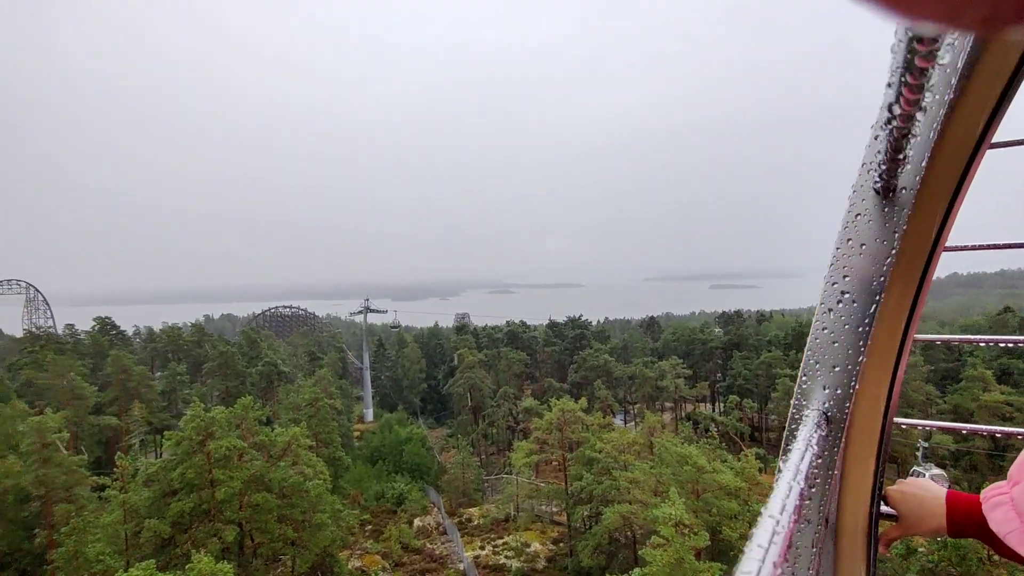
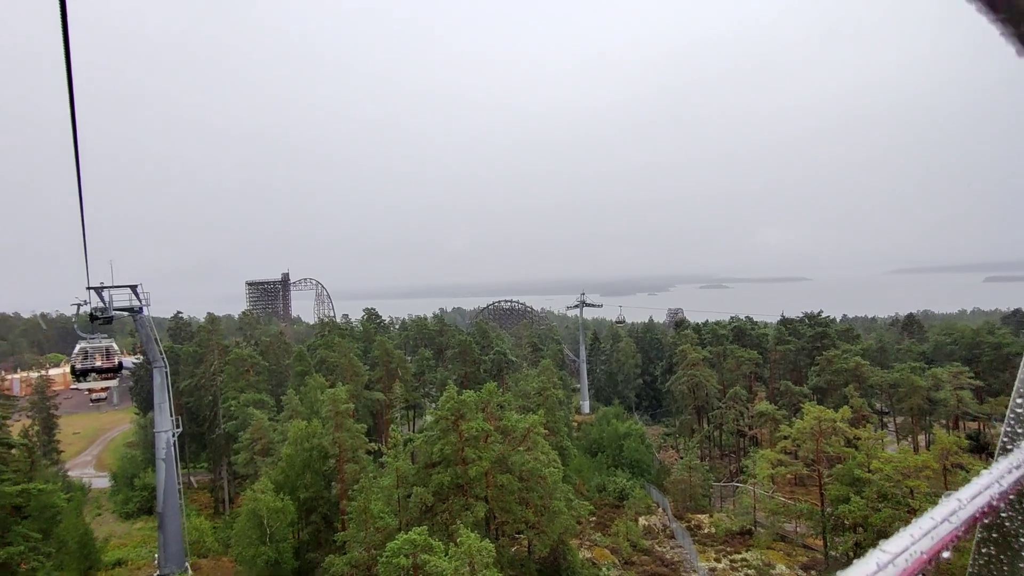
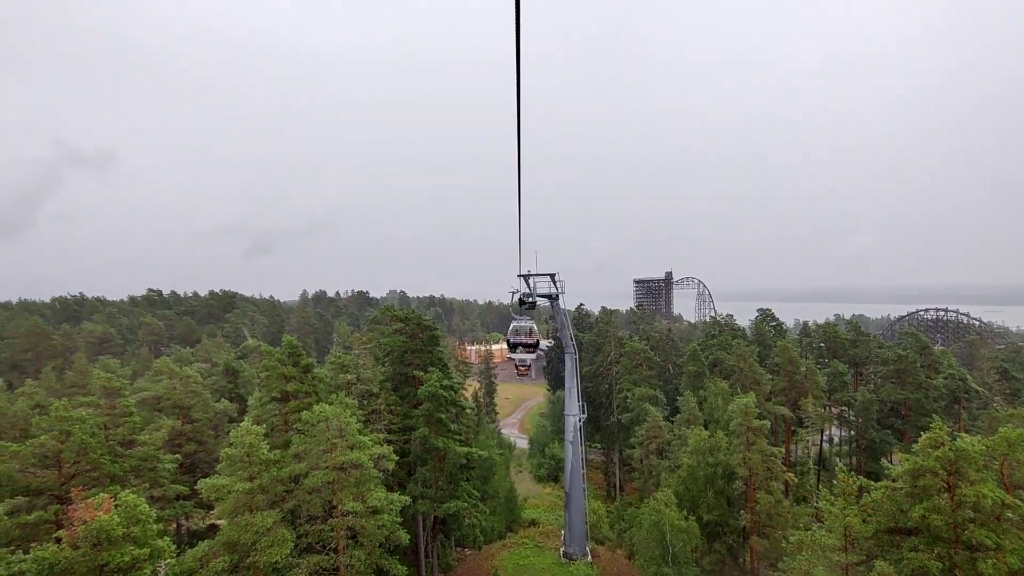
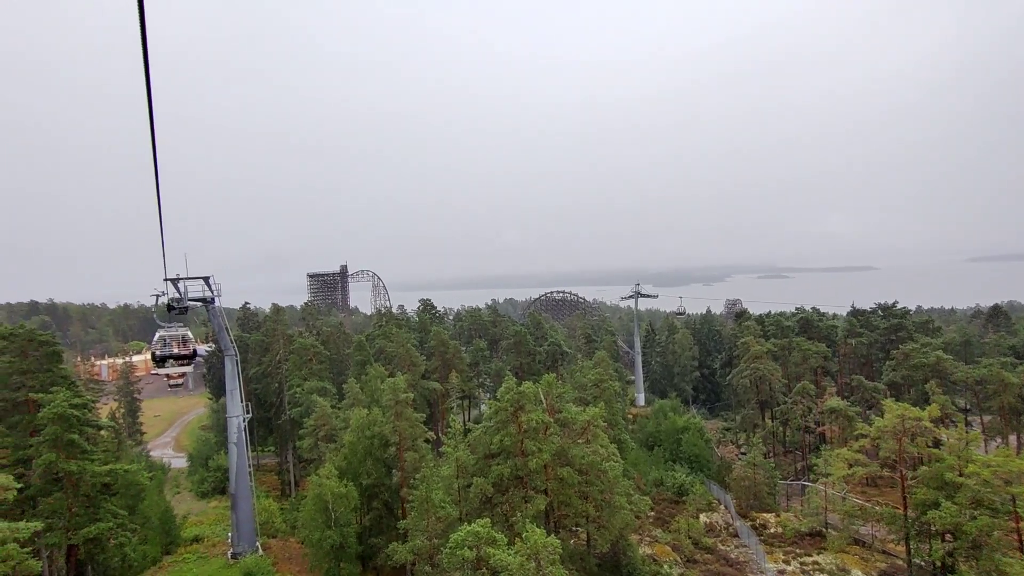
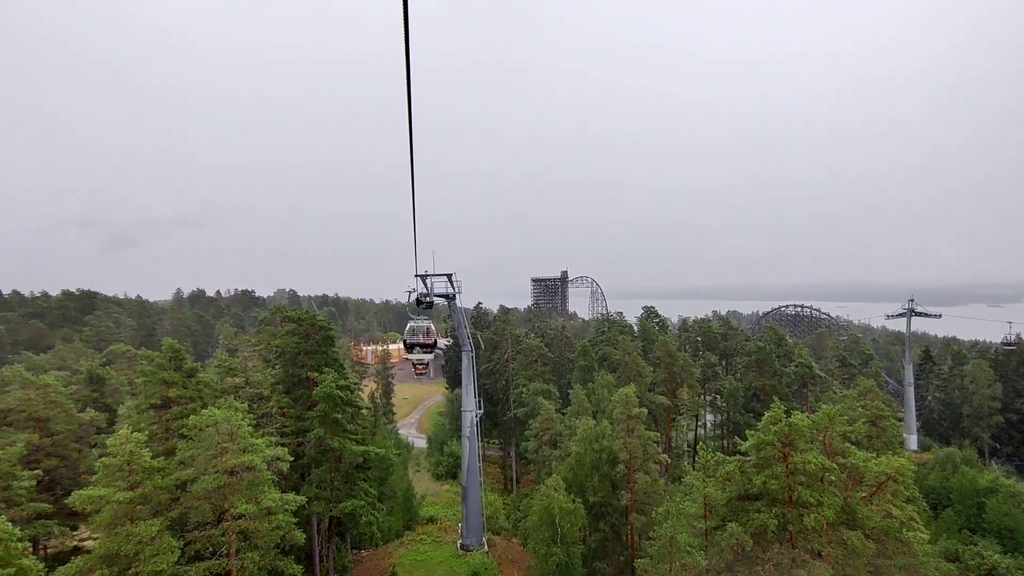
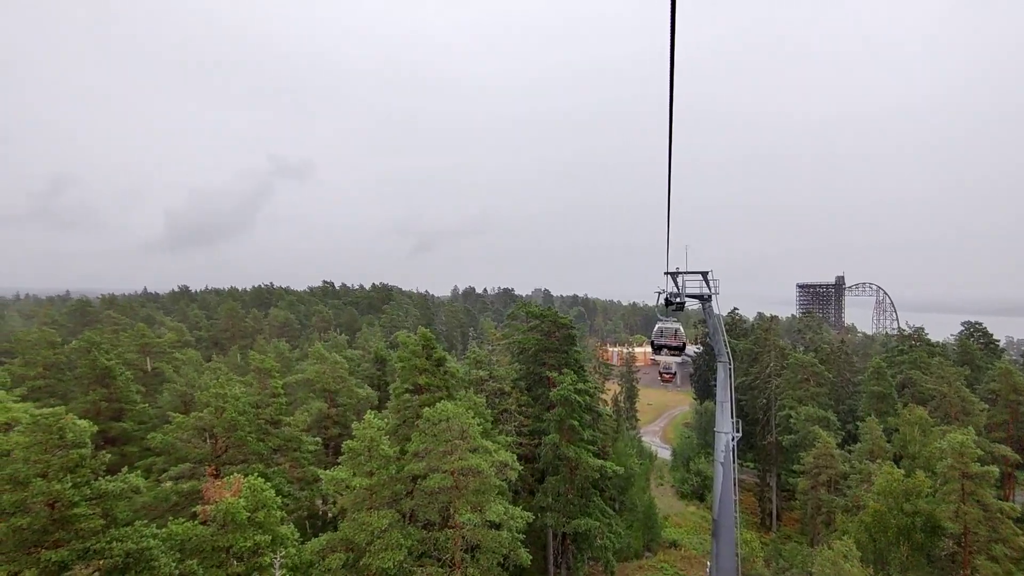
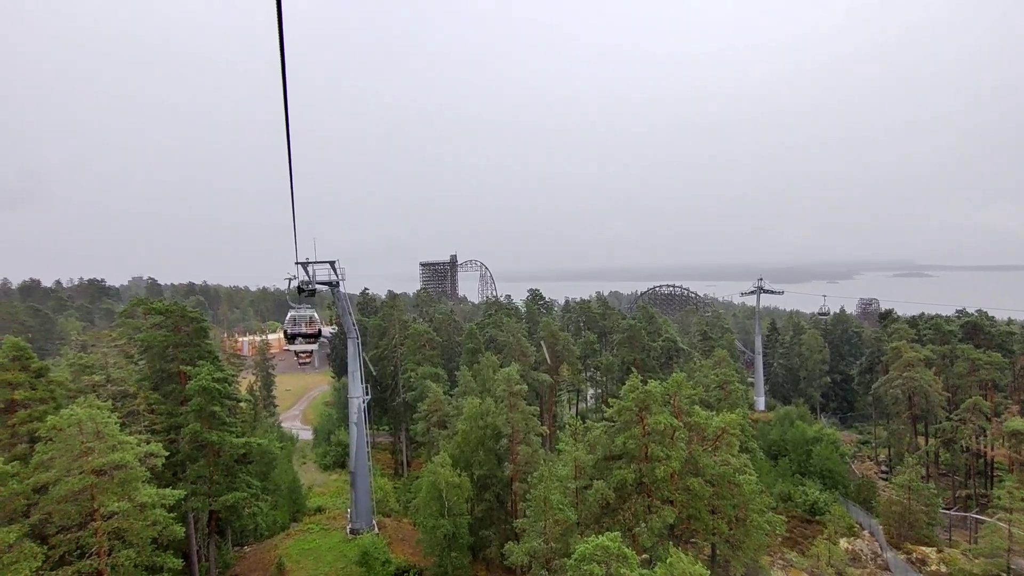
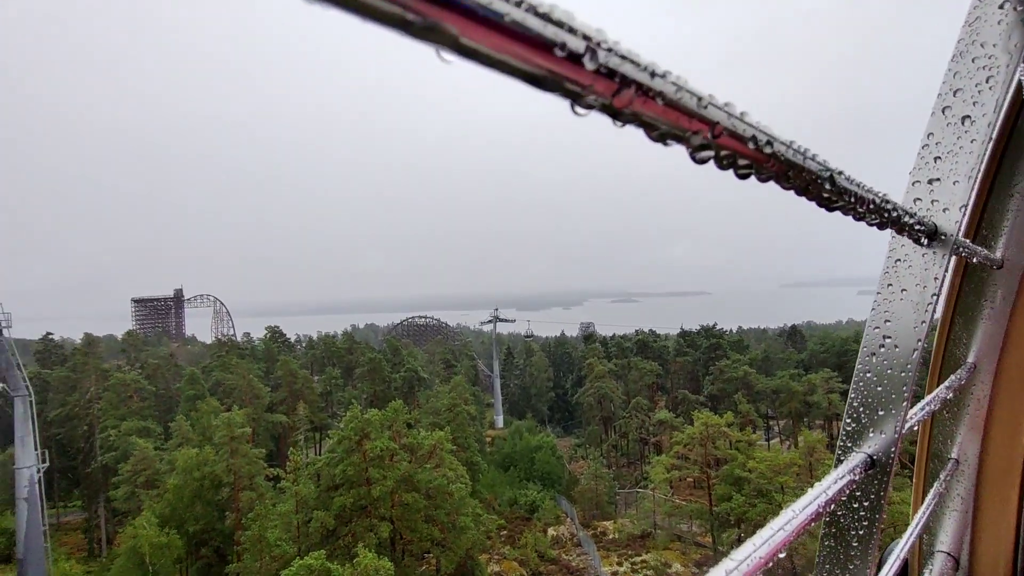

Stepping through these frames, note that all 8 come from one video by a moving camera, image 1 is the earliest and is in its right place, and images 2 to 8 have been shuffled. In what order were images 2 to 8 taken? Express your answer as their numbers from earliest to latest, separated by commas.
8, 2, 4, 7, 5, 3, 6
